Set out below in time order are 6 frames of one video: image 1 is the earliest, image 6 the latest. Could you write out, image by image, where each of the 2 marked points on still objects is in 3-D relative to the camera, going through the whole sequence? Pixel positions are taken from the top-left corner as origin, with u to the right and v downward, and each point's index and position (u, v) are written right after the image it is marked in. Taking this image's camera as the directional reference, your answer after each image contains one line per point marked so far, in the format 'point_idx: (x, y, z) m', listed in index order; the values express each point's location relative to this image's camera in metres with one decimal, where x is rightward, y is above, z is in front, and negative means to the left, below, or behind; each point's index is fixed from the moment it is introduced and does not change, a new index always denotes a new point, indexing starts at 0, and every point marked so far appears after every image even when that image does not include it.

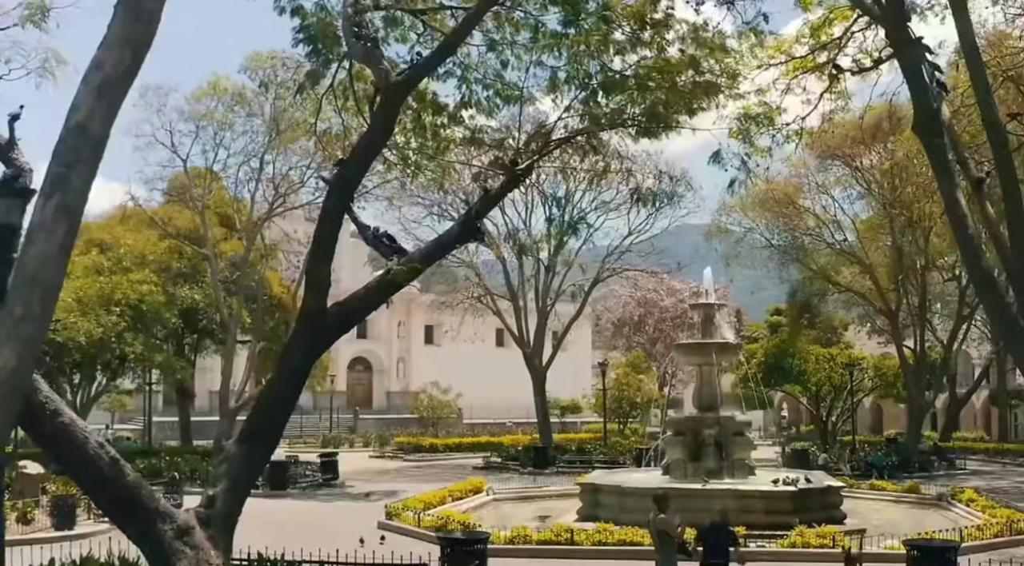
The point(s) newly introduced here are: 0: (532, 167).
0: (+0.2, +1.2, +10.4) m
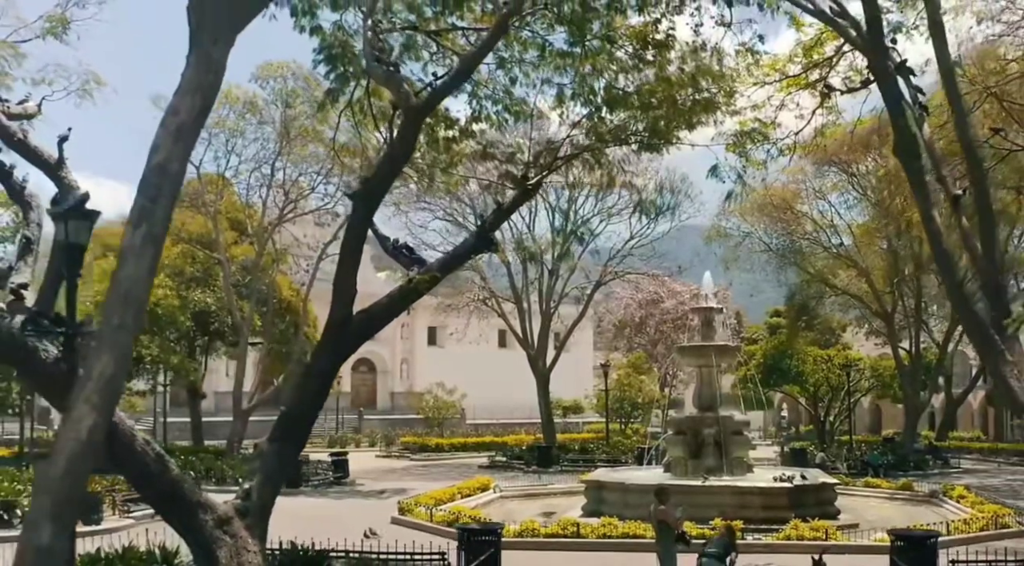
0: (+0.3, +1.1, +11.0) m
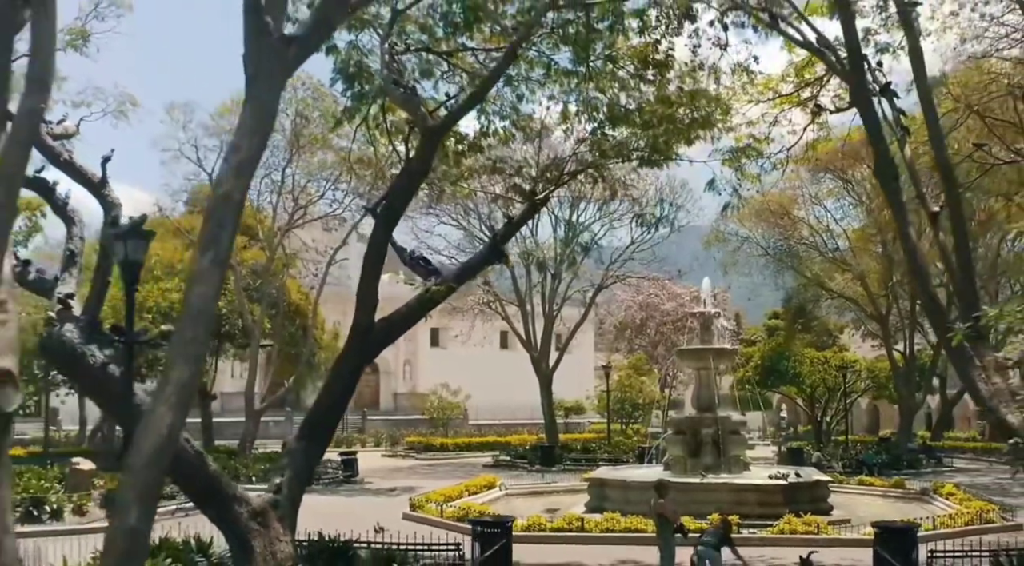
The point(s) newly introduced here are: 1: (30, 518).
0: (+0.4, +1.0, +11.7) m
1: (-7.5, -3.7, +15.5) m
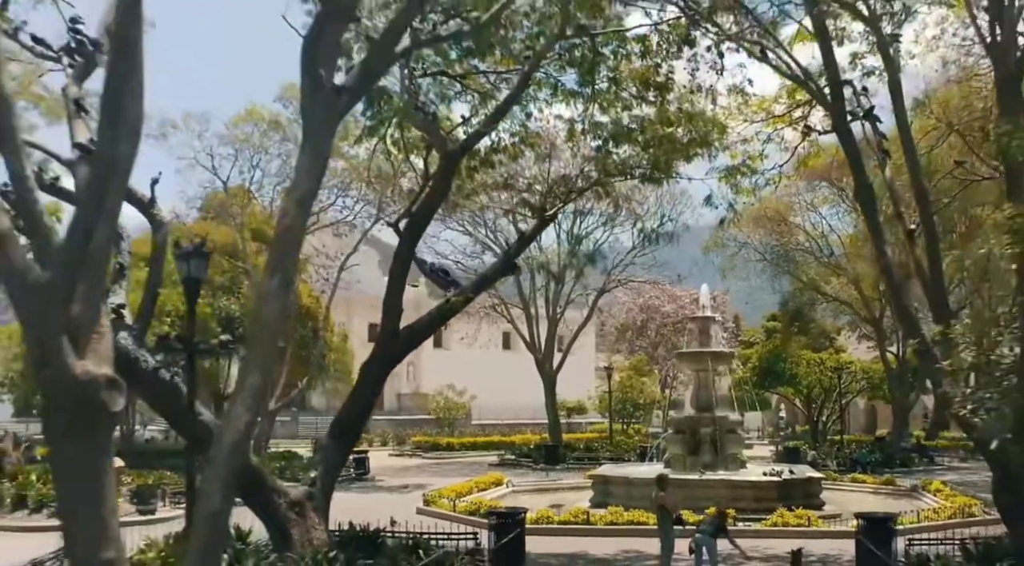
0: (+0.6, +0.9, +12.6) m
1: (-7.4, -3.8, +16.4) m
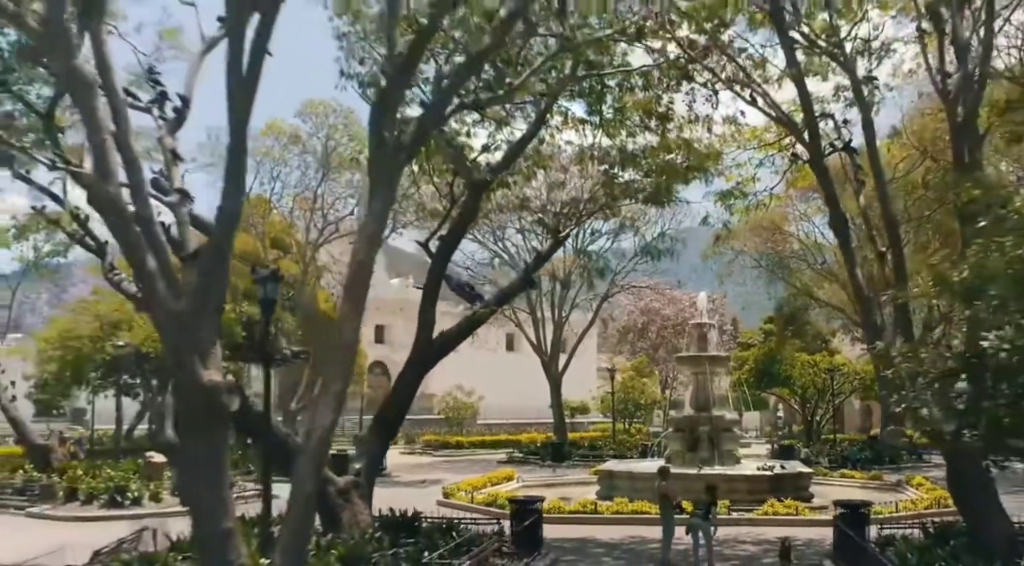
0: (+0.8, +0.7, +14.0) m
1: (-7.1, -4.0, +17.8) m
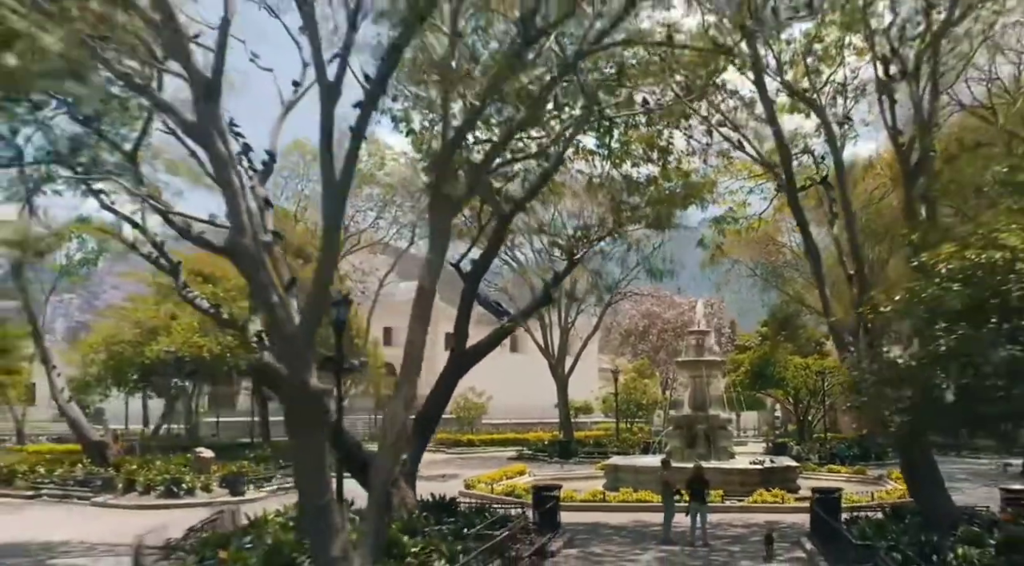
0: (+1.1, +0.5, +16.0) m
1: (-6.8, -4.2, +19.8) m
